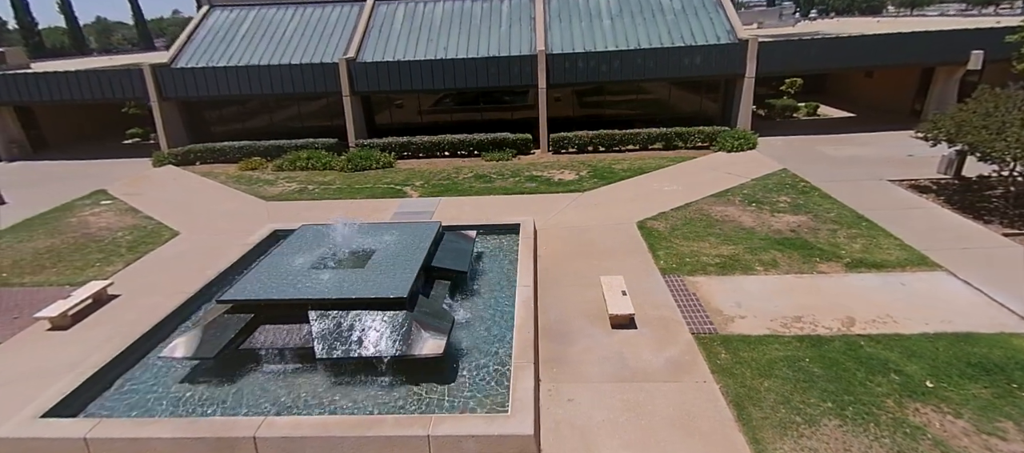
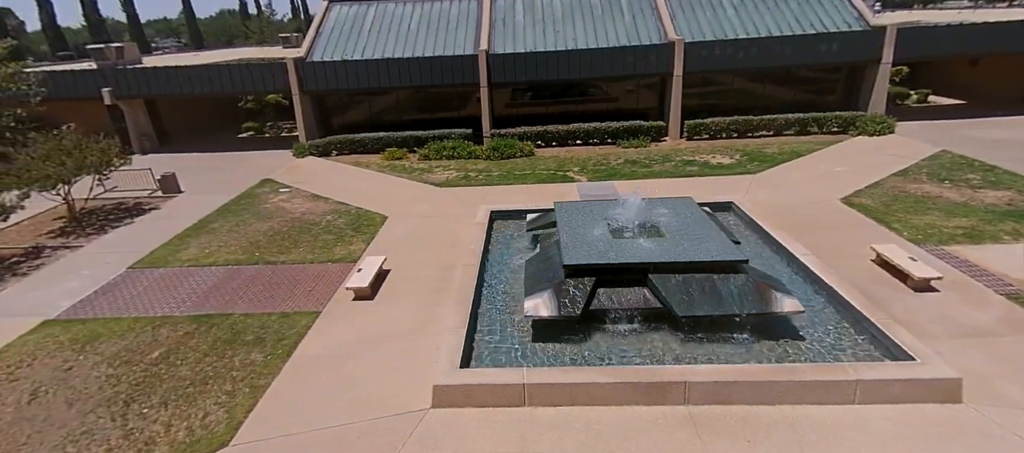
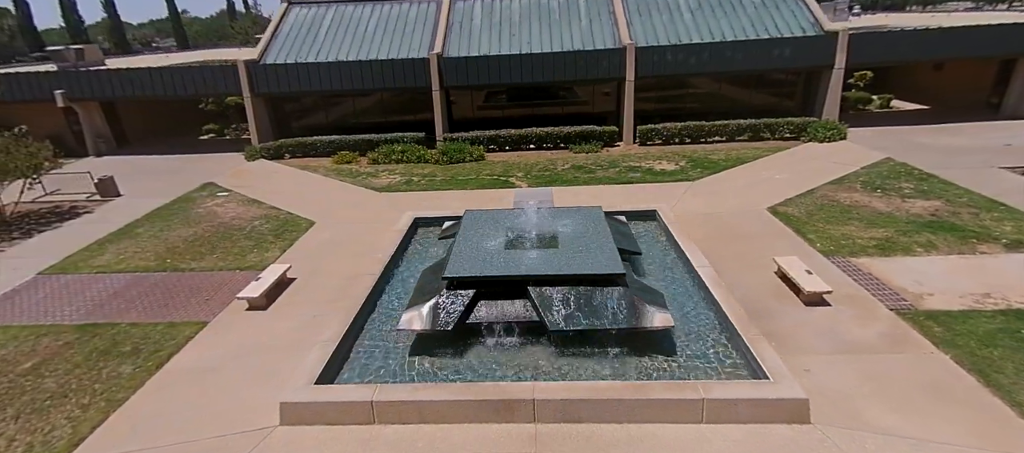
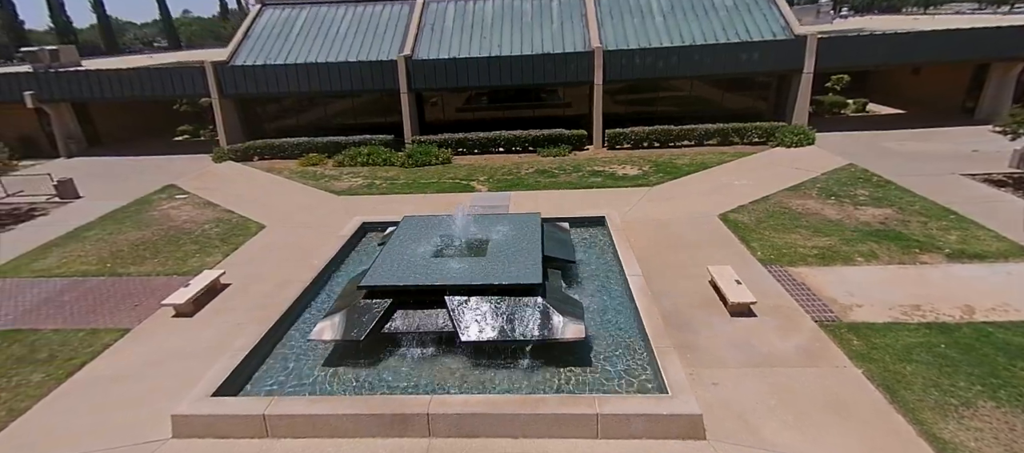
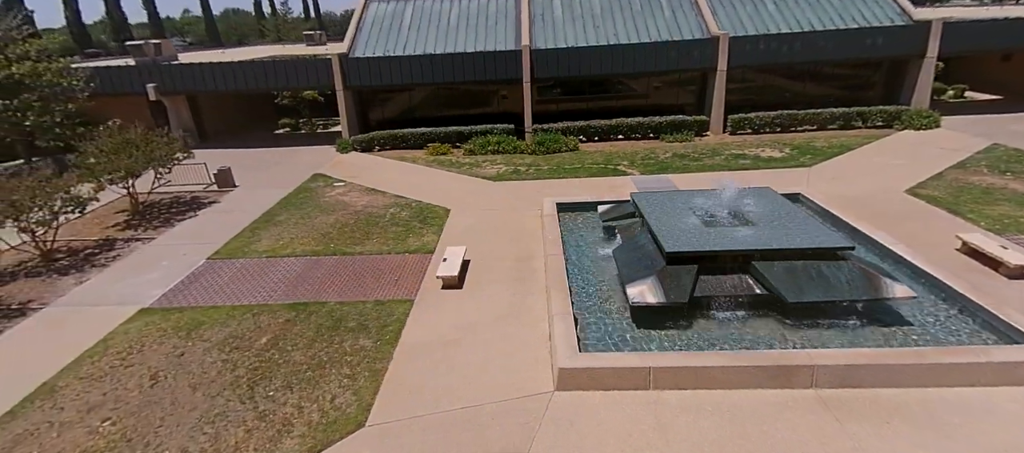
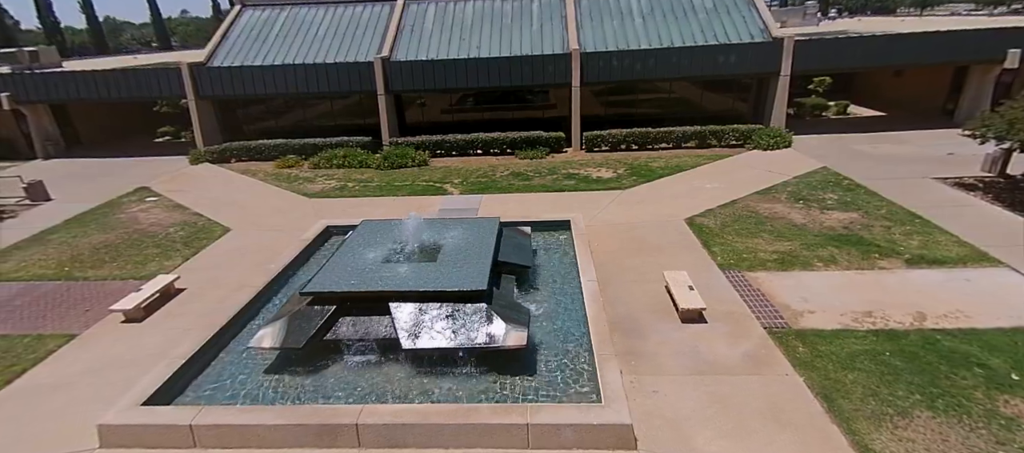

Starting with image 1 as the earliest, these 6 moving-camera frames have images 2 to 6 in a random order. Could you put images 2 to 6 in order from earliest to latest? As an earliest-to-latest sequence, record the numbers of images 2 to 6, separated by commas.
6, 4, 3, 2, 5
